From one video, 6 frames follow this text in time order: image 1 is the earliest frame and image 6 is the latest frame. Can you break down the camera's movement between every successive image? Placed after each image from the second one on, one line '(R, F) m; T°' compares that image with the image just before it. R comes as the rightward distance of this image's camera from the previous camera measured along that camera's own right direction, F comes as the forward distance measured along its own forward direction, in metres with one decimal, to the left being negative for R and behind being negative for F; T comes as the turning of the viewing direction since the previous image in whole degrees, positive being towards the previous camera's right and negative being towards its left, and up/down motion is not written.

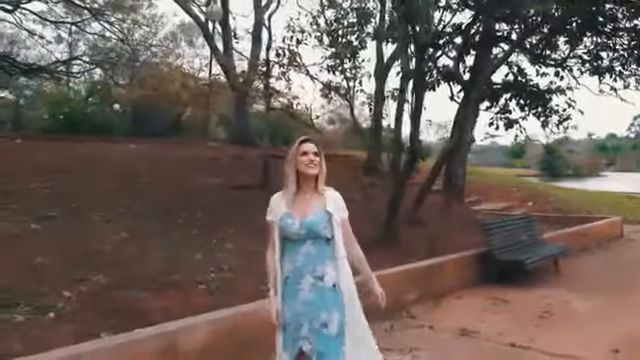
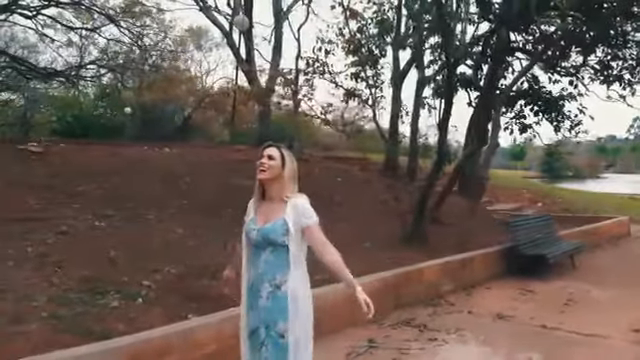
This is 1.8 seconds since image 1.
(-0.9, -0.7) m; 0°
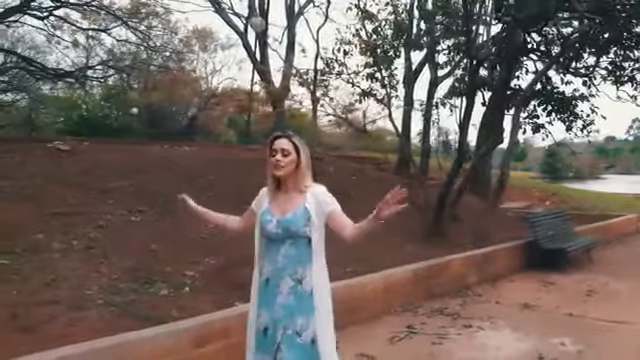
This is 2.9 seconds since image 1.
(-0.6, -0.3) m; 0°
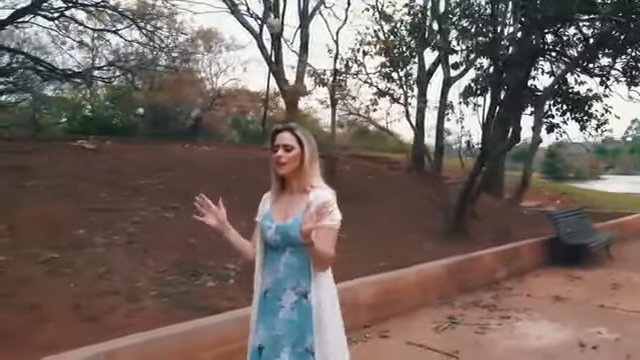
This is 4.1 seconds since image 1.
(-0.7, -0.2) m; 0°
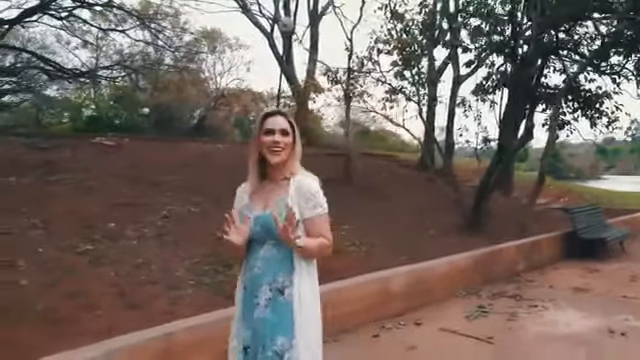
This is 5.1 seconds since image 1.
(-0.5, -0.2) m; 0°
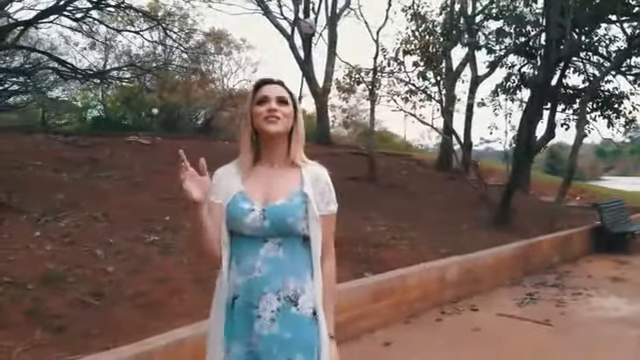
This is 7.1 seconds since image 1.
(-1.0, -0.3) m; 0°
